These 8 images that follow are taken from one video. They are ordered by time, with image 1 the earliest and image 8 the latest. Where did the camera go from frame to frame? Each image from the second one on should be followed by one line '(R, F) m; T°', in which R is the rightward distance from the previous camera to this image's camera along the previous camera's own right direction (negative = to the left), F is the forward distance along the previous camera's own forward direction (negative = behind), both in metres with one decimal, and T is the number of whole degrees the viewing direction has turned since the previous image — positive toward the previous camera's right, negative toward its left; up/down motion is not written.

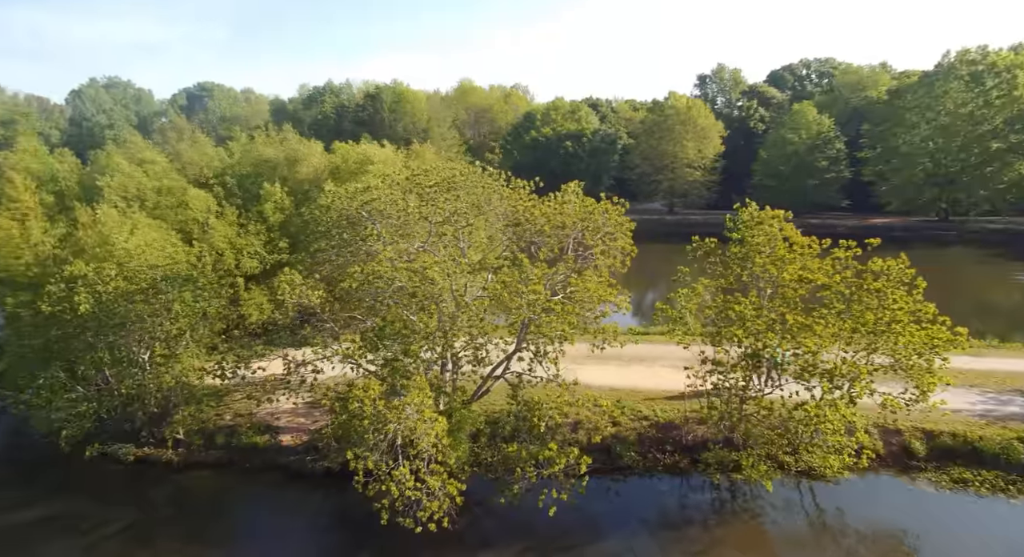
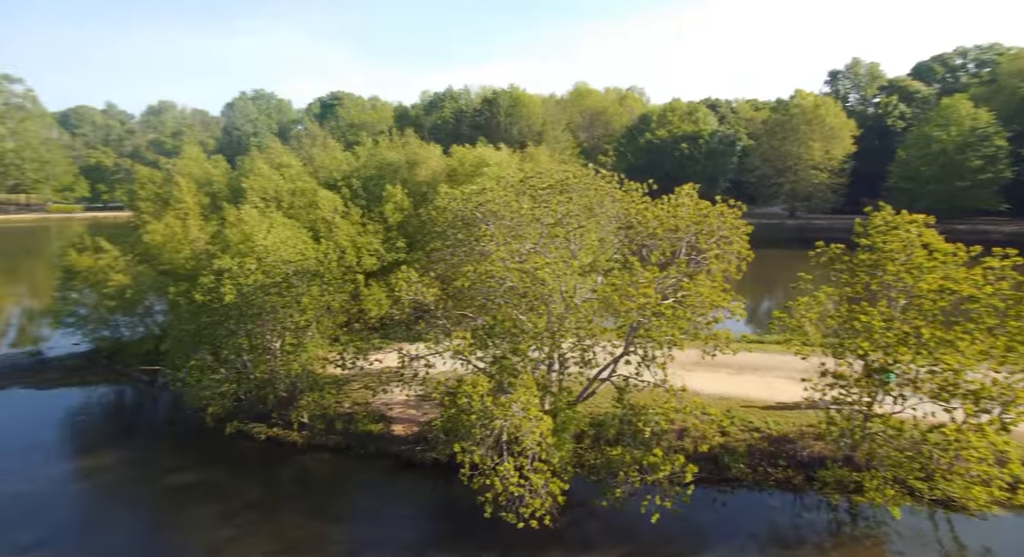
(0.0, -0.2) m; -10°
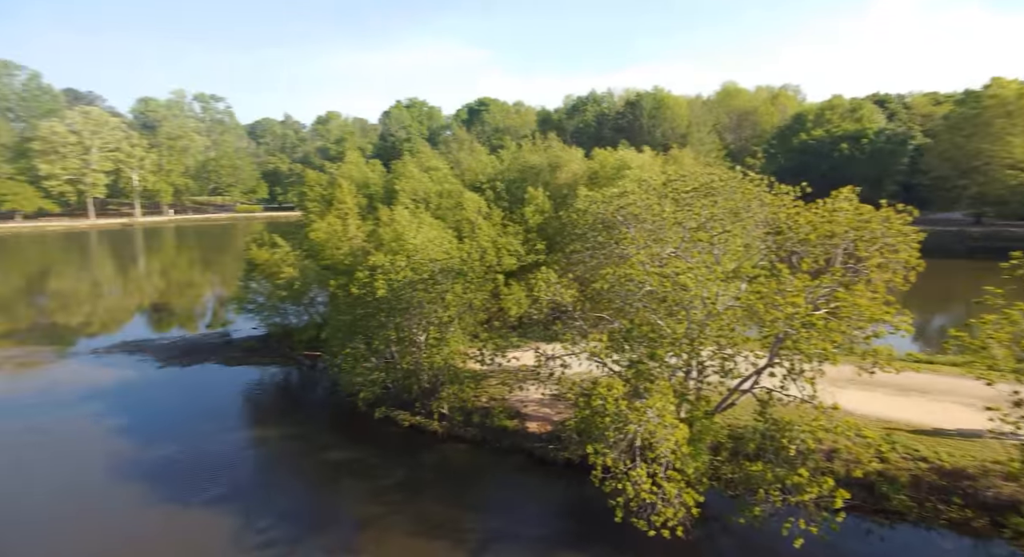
(0.0, -0.2) m; -13°
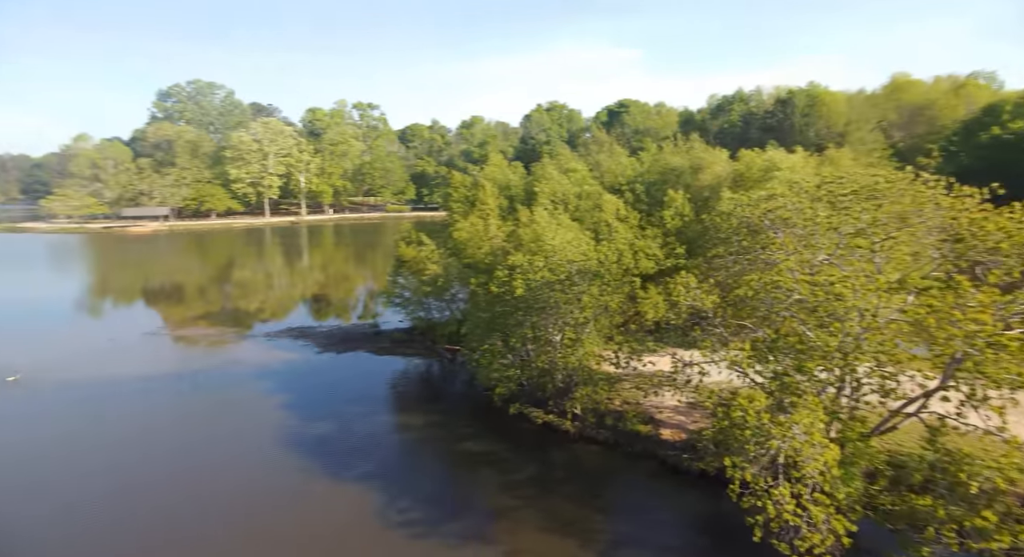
(0.0, -0.2) m; -12°
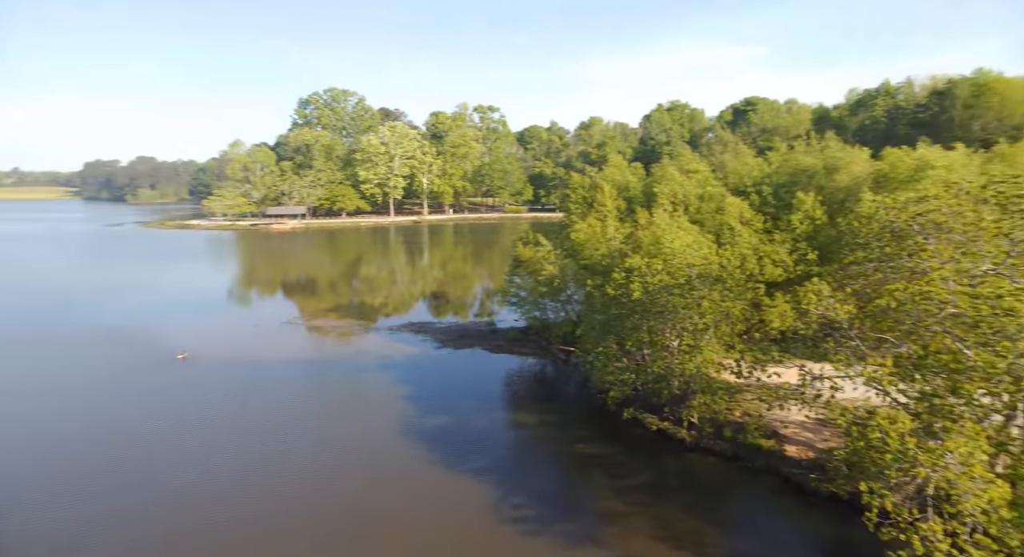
(-0.1, -0.1) m; -10°
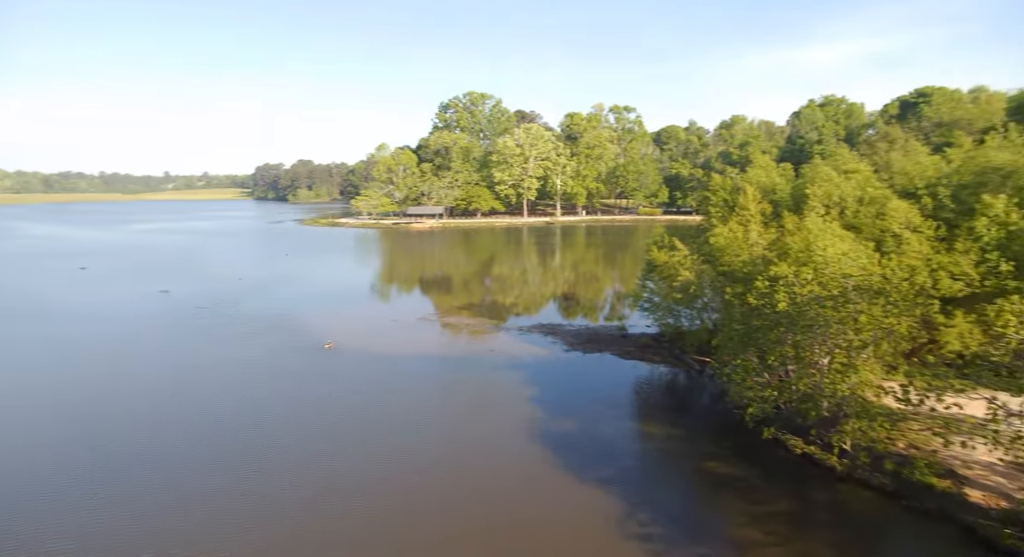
(-0.1, +0.3) m; -12°
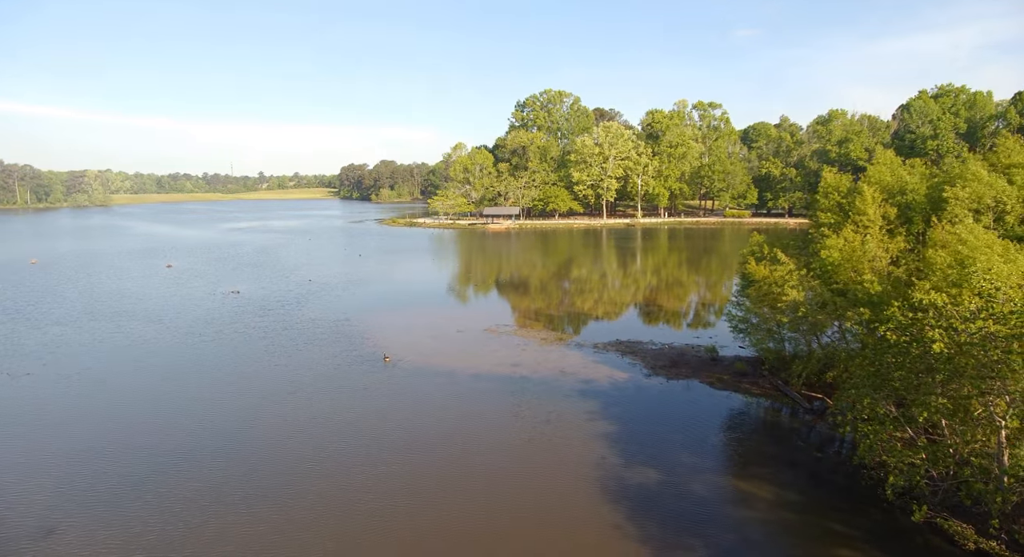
(+0.1, +3.2) m; -7°
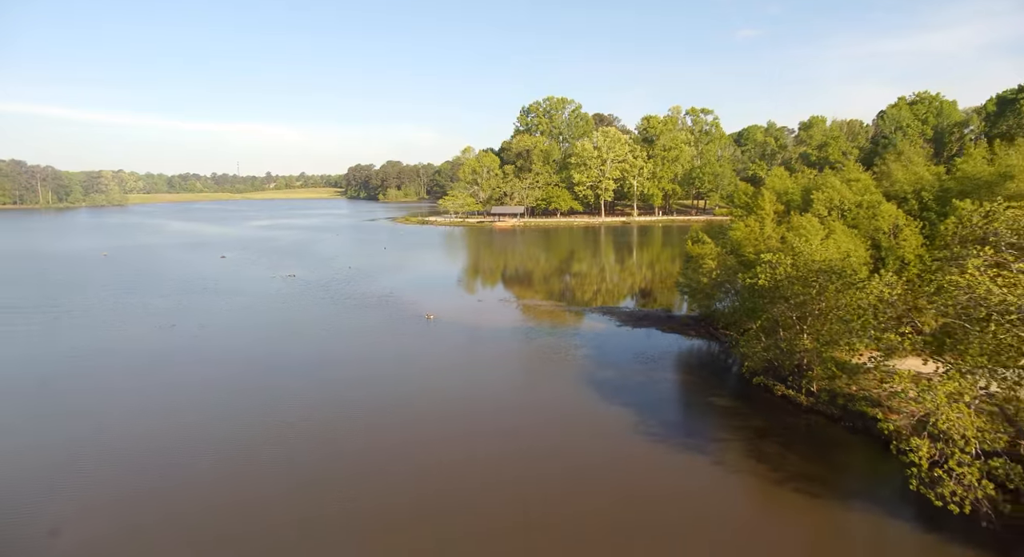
(-0.4, -9.8) m; 0°
